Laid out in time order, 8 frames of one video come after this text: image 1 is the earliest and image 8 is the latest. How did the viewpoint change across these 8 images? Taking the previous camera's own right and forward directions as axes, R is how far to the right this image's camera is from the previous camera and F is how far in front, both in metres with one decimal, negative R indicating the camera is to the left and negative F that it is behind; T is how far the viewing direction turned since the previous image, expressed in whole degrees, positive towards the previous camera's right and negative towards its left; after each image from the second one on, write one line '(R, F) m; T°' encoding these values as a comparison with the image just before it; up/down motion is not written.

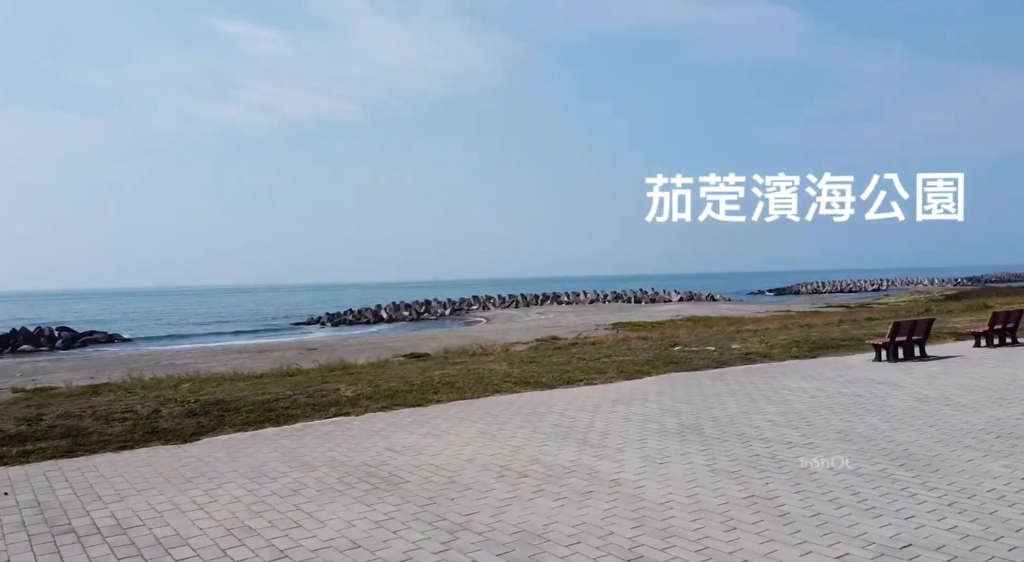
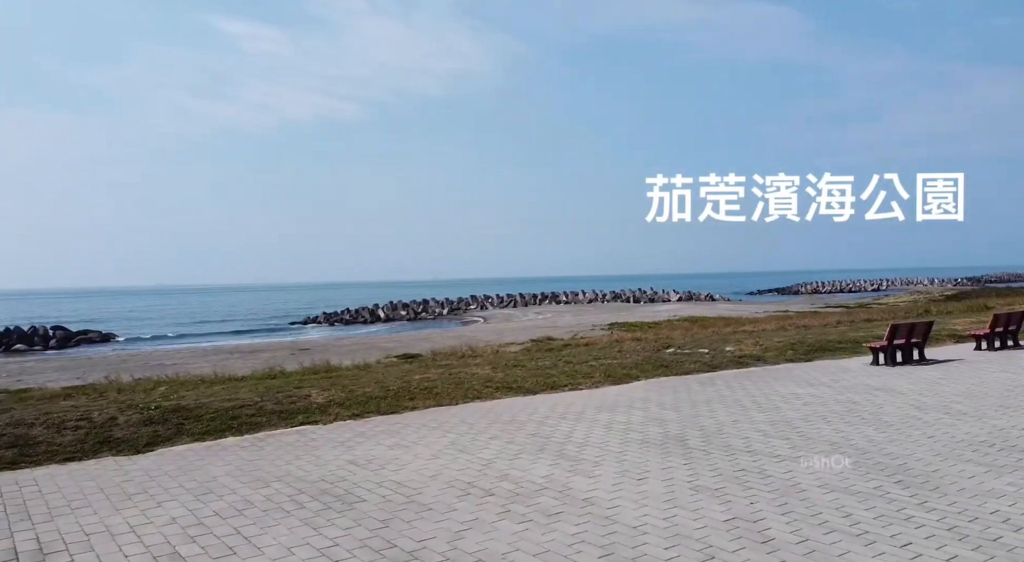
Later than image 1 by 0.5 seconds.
(+0.2, +0.4) m; 0°
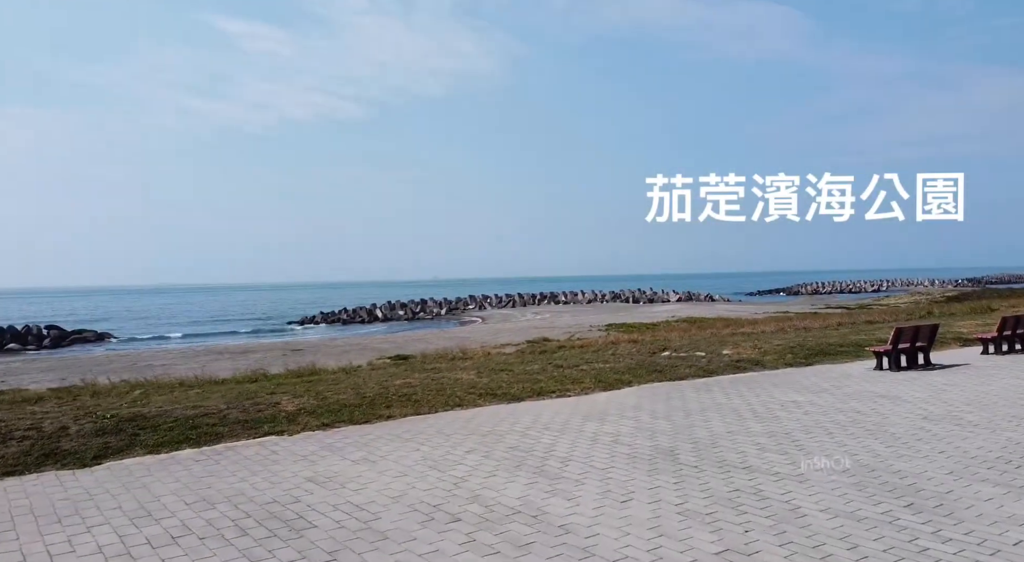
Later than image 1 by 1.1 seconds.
(+0.2, +0.5) m; 0°
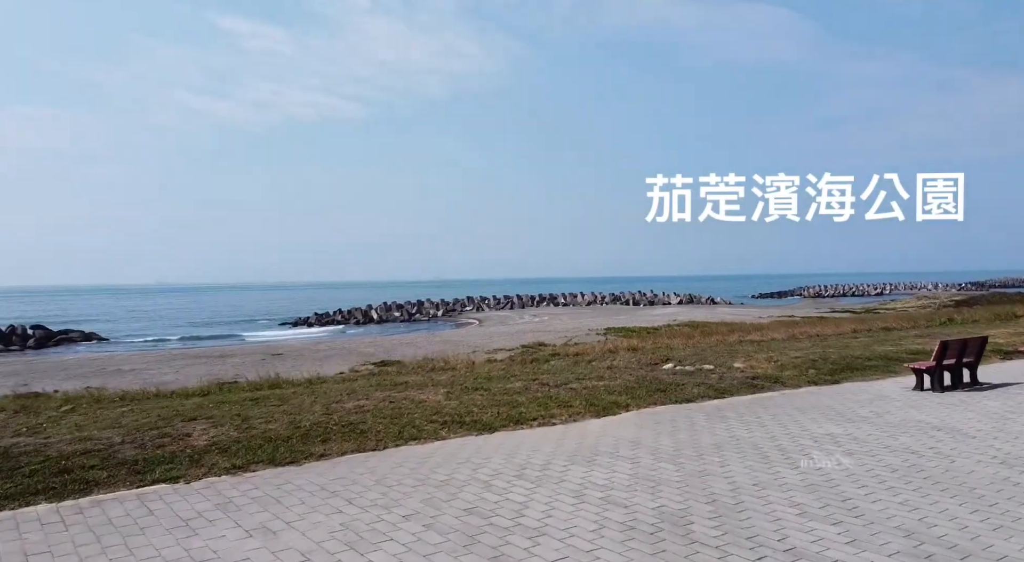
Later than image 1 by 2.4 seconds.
(+0.3, +1.6) m; 0°
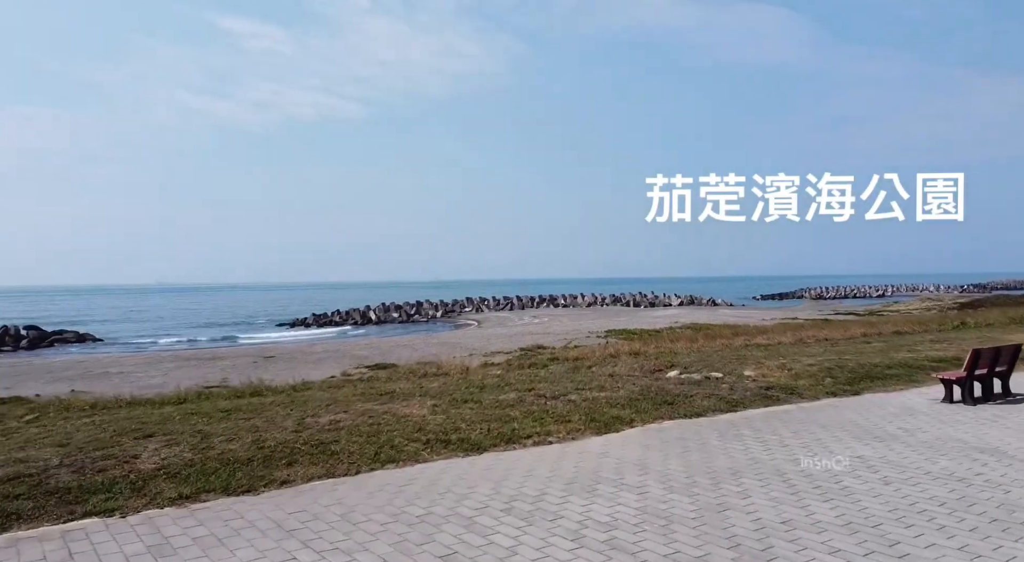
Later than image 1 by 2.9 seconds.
(+0.1, +0.8) m; 0°
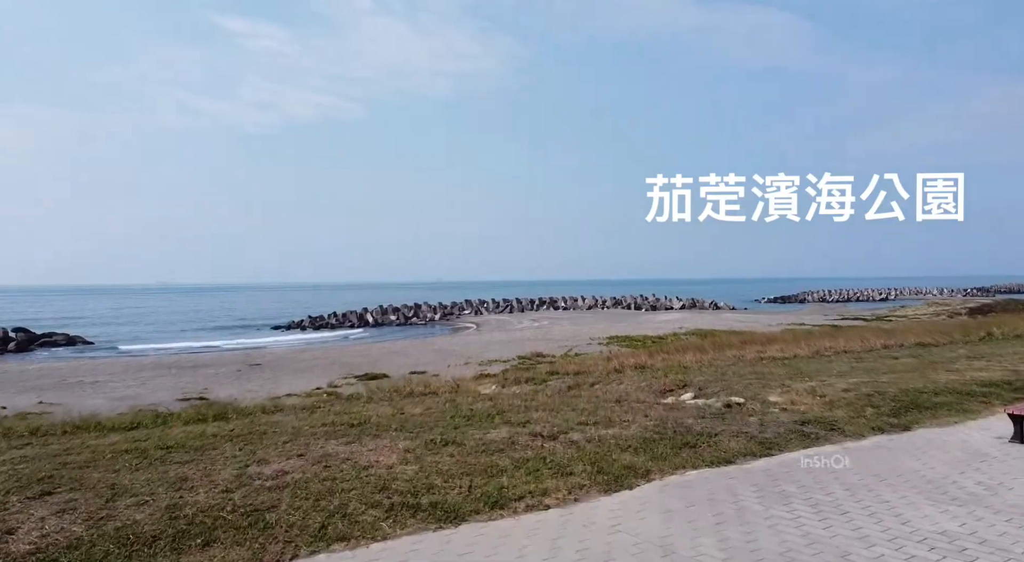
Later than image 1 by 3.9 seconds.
(+0.1, +1.4) m; 0°
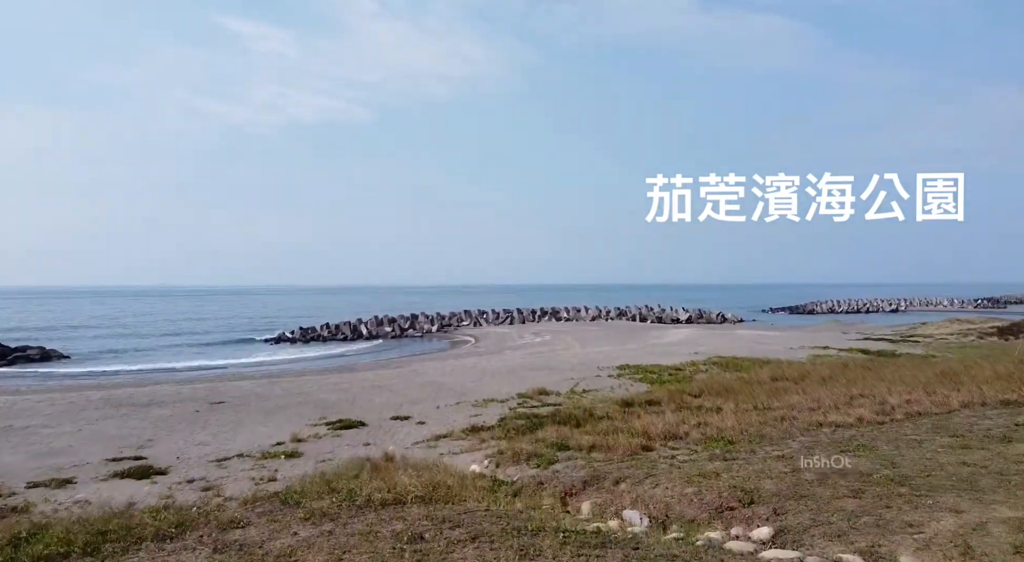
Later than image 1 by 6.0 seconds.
(0.0, +3.5) m; 0°
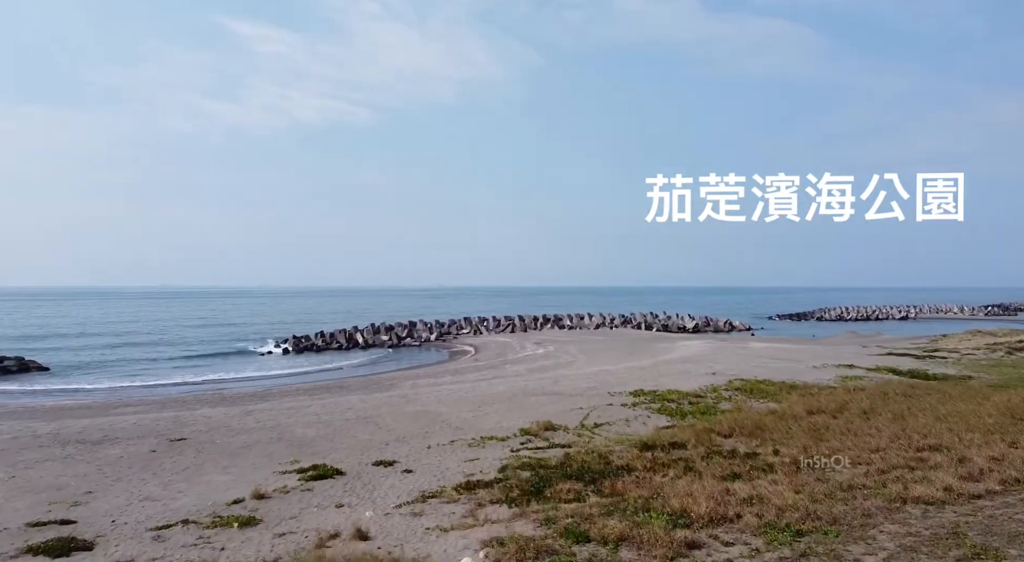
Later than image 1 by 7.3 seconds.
(0.0, +3.0) m; 0°
